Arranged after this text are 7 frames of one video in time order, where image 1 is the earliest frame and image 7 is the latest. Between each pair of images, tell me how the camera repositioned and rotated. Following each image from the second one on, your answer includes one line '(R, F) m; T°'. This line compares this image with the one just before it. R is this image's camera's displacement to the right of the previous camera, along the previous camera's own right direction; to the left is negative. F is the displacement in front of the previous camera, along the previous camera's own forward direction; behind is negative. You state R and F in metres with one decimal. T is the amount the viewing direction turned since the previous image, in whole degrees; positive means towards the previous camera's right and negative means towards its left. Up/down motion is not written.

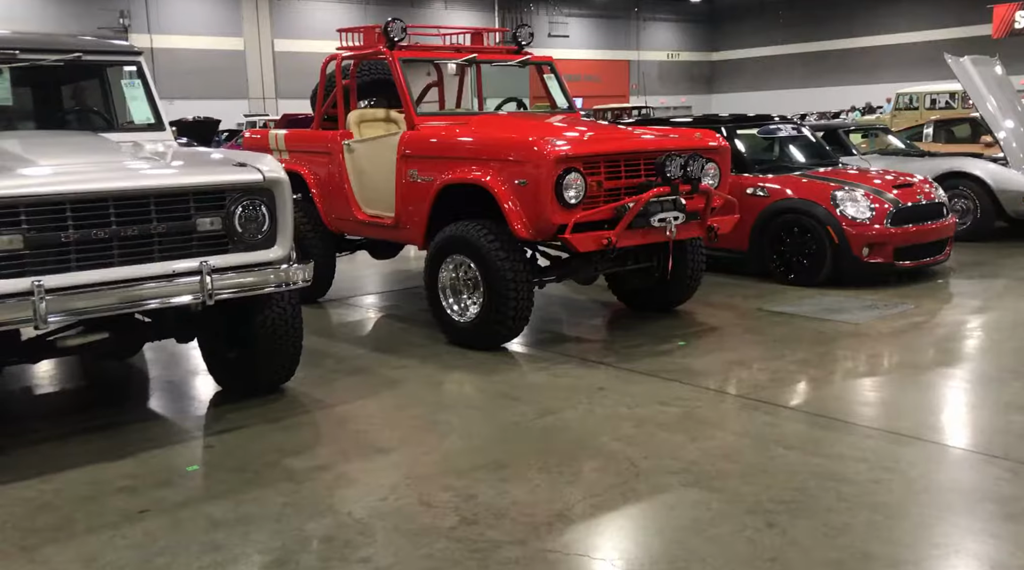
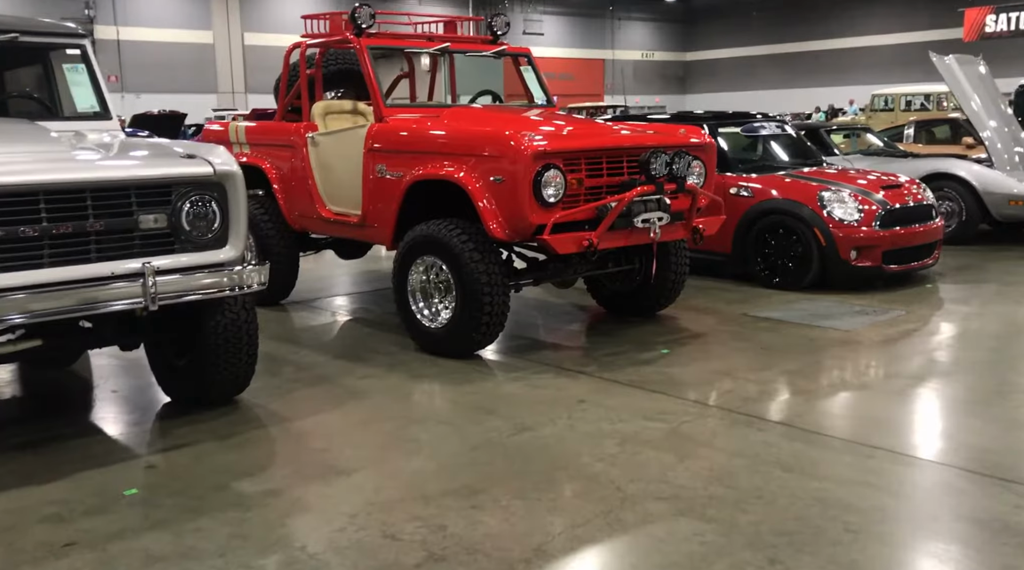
(0.0, +0.4) m; +2°
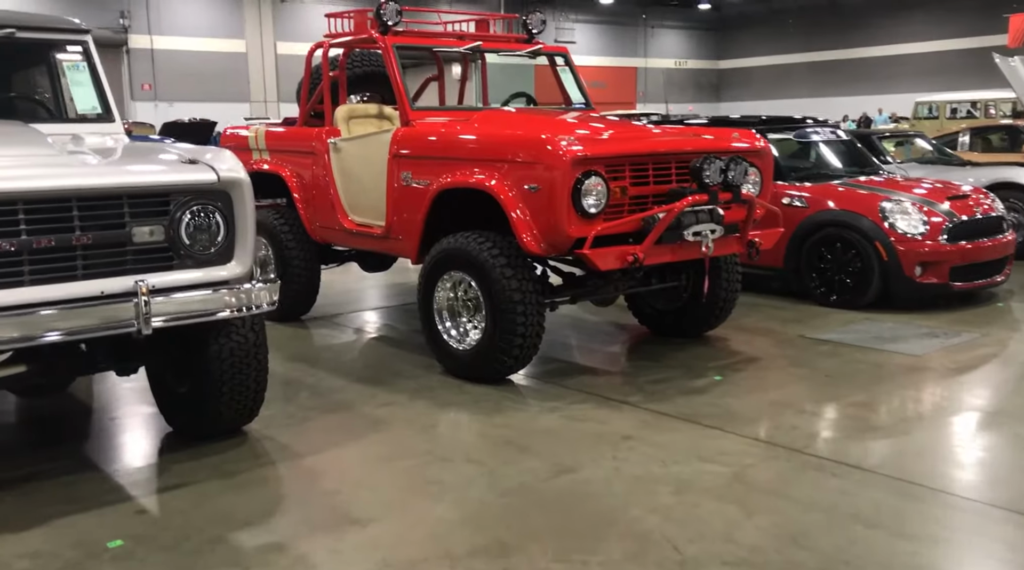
(0.0, +0.5) m; -2°
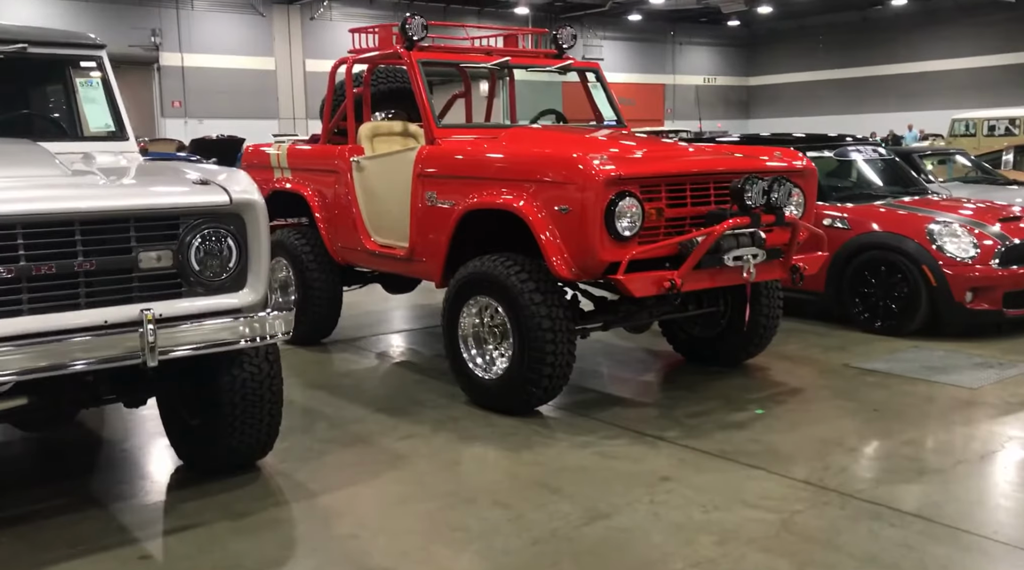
(0.0, +0.2) m; -2°
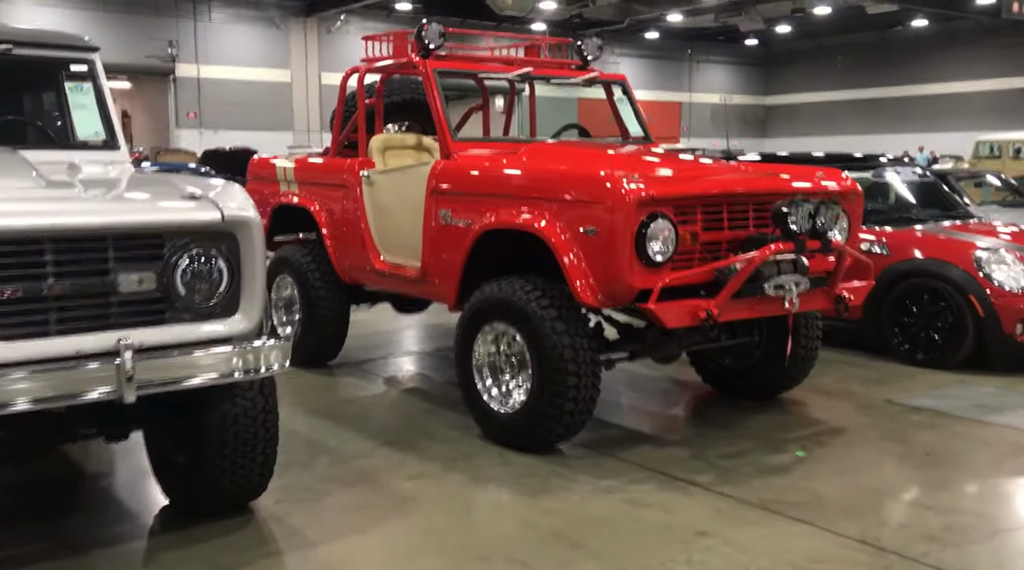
(0.0, +0.4) m; -1°
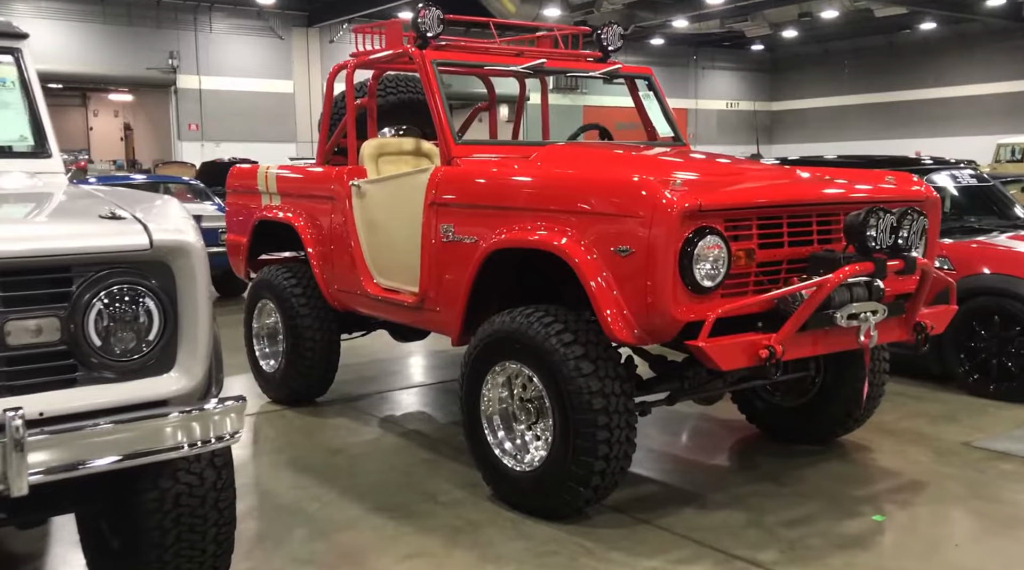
(0.0, +0.7) m; 0°
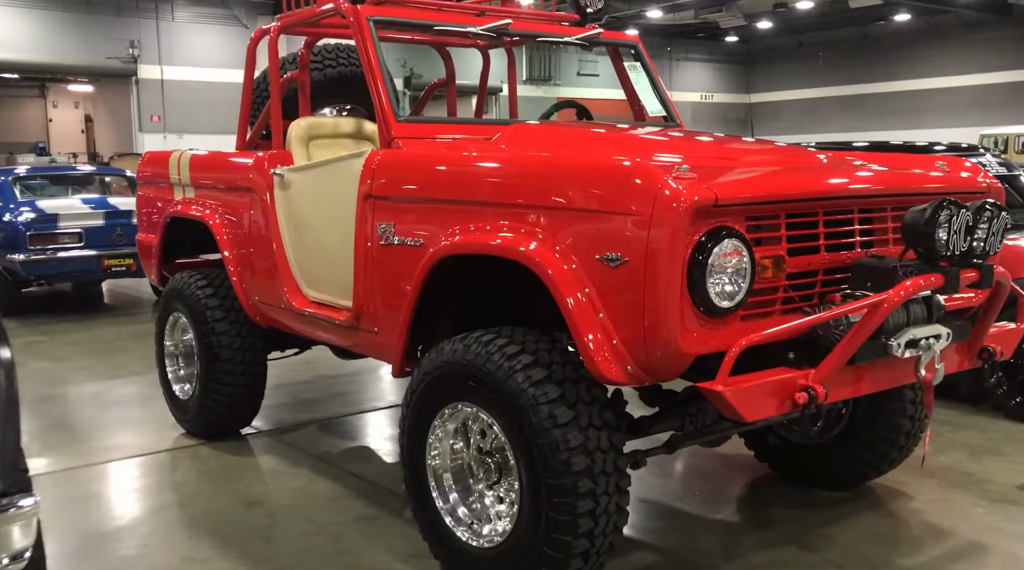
(+0.1, +0.9) m; +2°
